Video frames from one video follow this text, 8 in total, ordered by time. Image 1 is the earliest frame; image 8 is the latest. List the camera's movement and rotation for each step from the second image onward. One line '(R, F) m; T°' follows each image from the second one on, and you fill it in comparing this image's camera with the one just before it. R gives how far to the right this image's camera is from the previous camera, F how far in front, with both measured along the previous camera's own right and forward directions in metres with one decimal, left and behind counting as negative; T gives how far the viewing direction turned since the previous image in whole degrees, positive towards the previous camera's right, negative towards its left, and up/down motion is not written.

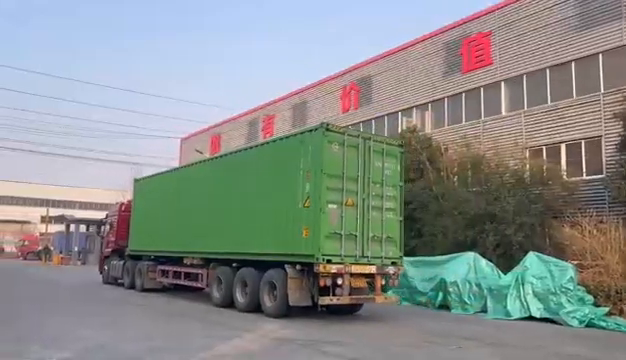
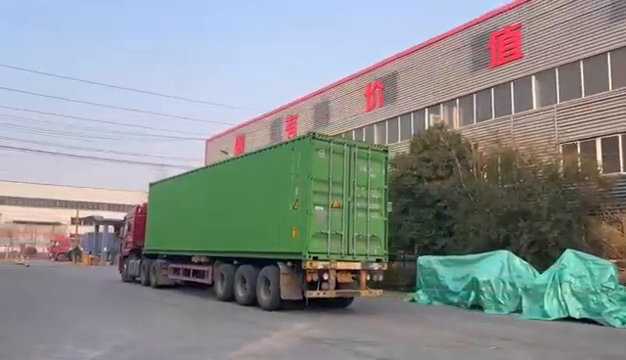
(-0.1, +0.2) m; -3°
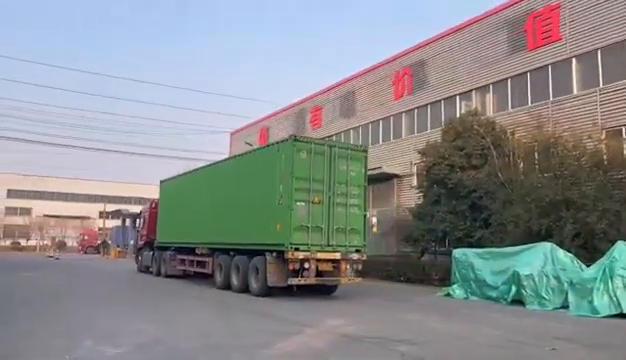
(-0.2, +0.8) m; -3°
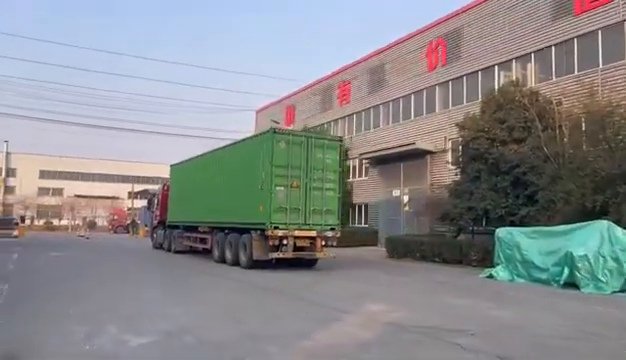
(-0.3, +1.0) m; -3°
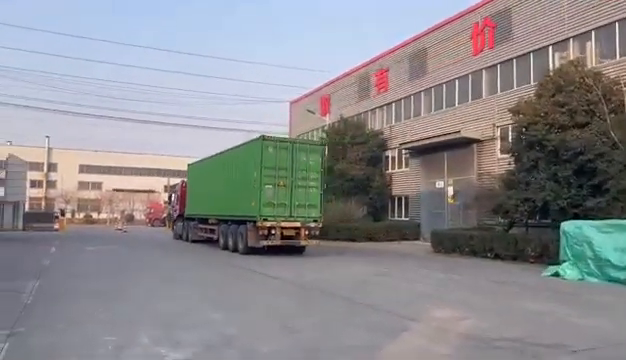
(-0.4, +1.2) m; -4°
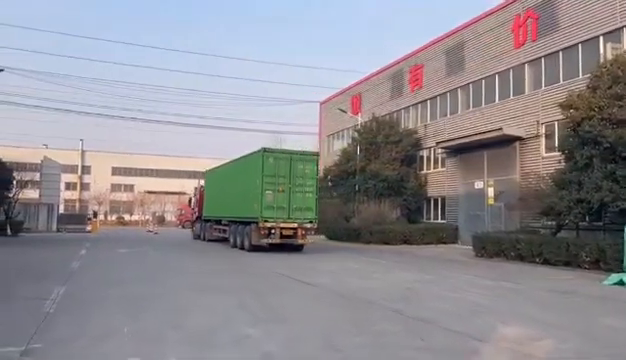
(-0.3, +1.0) m; -3°
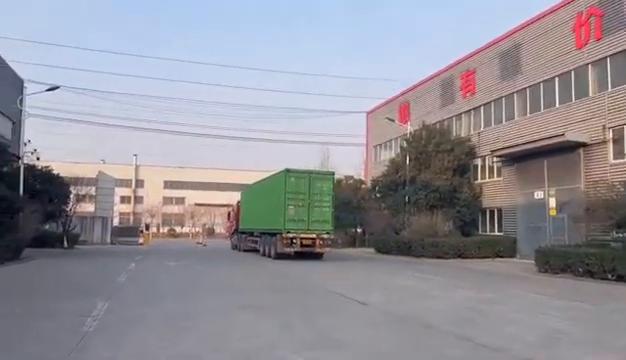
(-0.1, +0.8) m; -5°
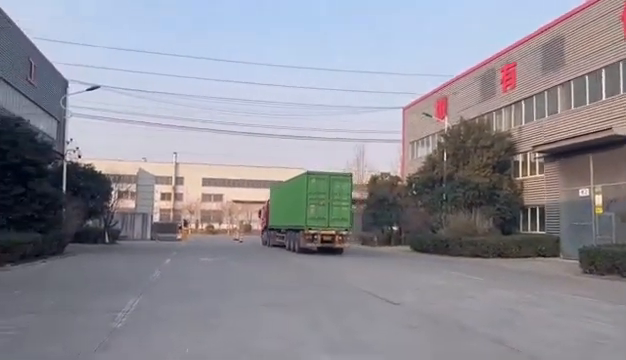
(+0.2, +0.2) m; -4°
